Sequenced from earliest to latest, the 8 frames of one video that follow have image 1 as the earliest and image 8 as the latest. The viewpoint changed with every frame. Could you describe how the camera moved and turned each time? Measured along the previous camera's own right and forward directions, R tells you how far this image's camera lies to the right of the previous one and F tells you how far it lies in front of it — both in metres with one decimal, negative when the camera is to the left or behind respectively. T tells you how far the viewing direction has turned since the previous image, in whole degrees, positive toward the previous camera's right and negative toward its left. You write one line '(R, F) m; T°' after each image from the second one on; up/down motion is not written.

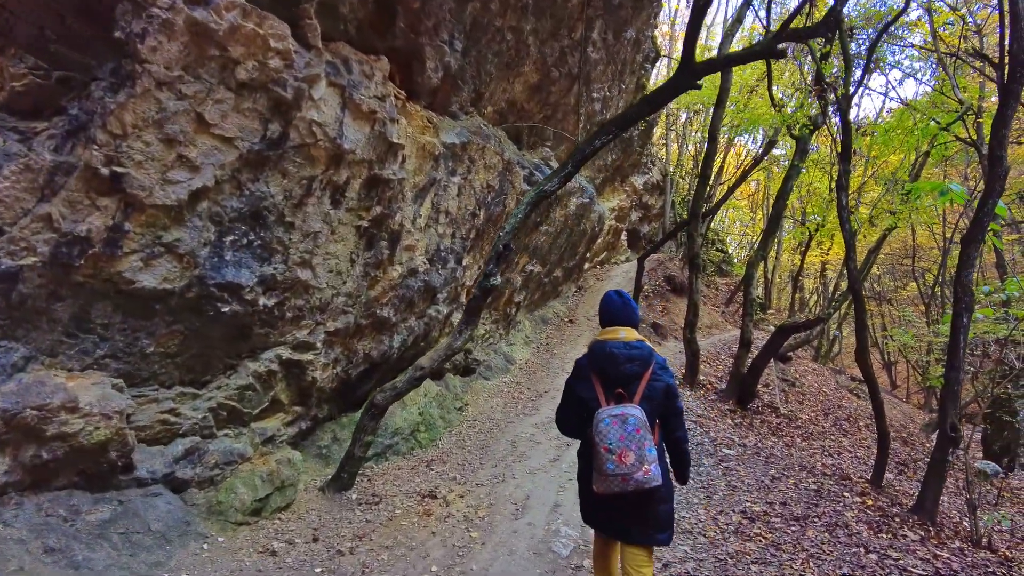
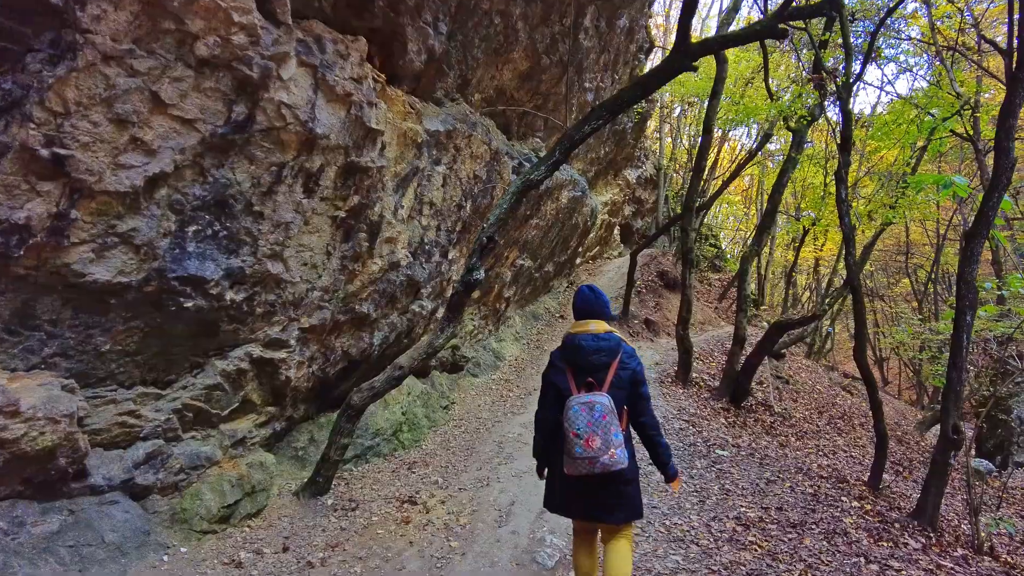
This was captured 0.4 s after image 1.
(+0.1, +0.4) m; +1°
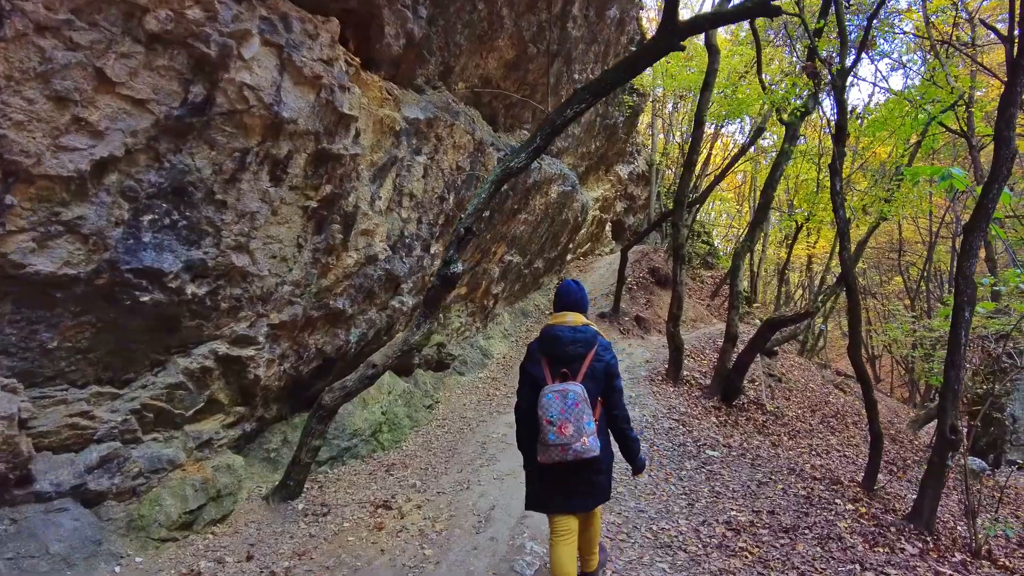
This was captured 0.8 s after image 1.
(+0.1, +0.3) m; +1°
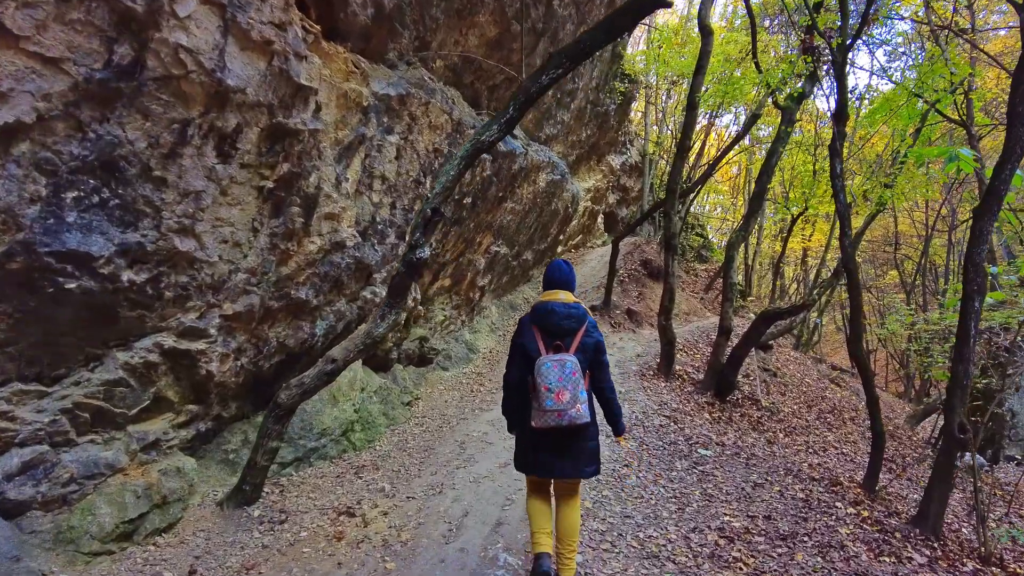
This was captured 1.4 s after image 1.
(+0.2, +0.5) m; 0°
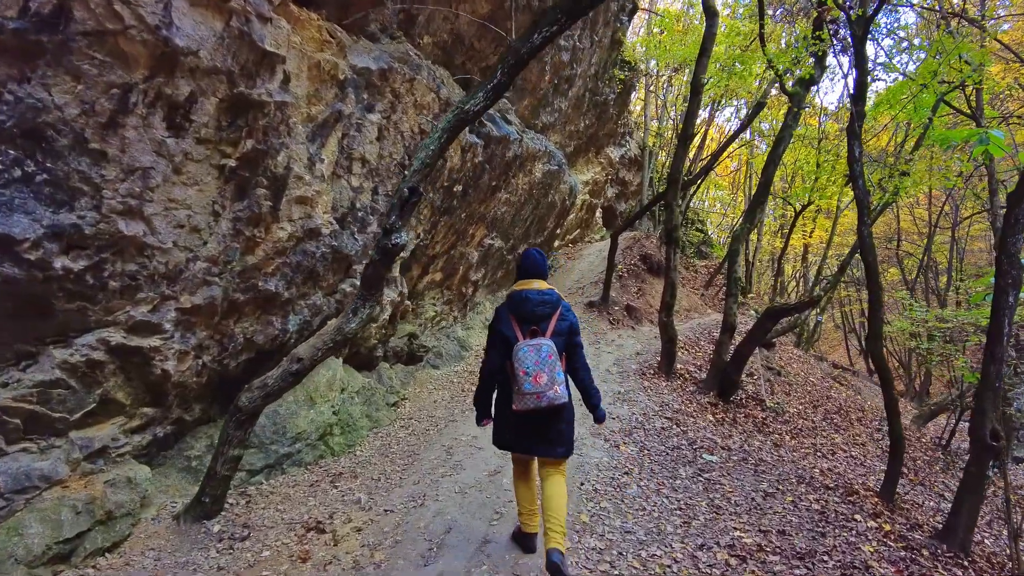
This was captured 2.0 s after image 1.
(+0.1, +0.6) m; 0°
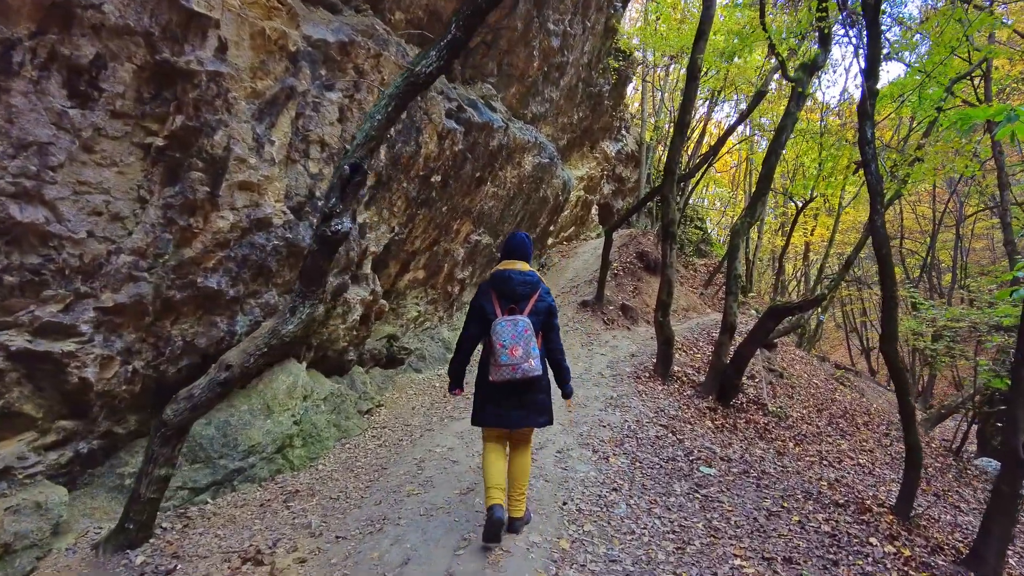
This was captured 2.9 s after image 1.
(+0.2, +0.7) m; 0°
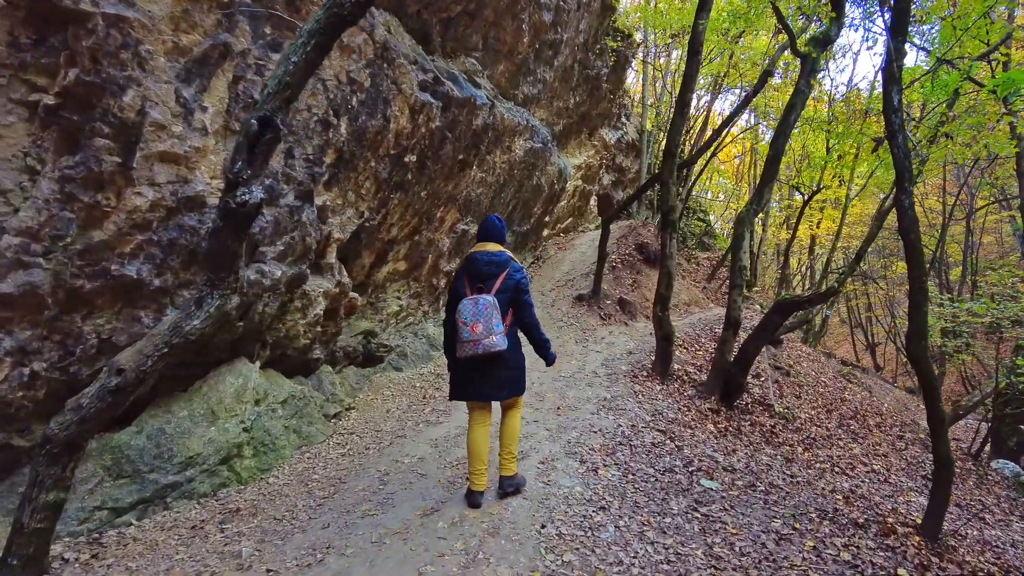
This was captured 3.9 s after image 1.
(+0.3, +0.8) m; 0°
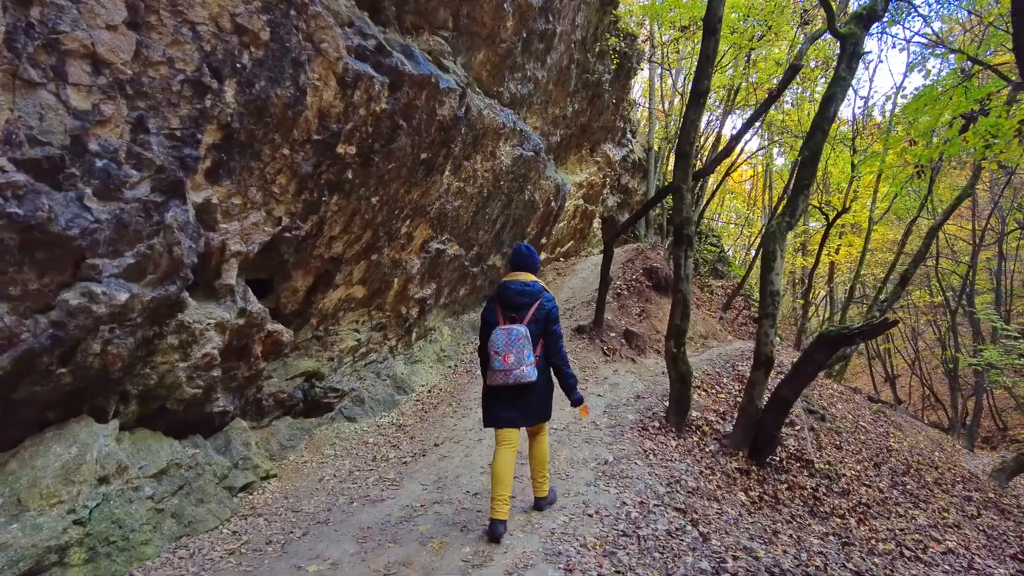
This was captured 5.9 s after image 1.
(+0.4, +1.9) m; -1°
